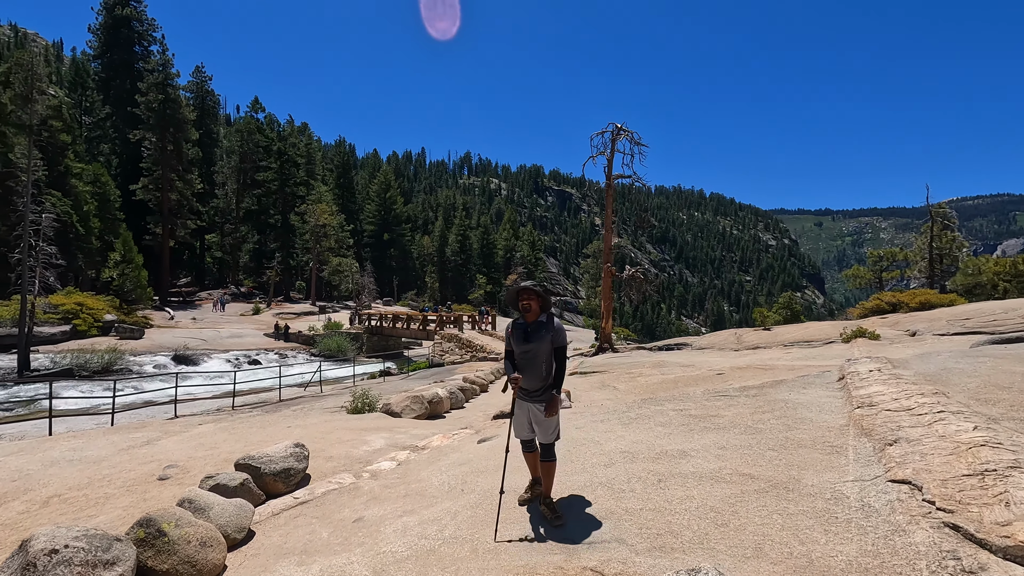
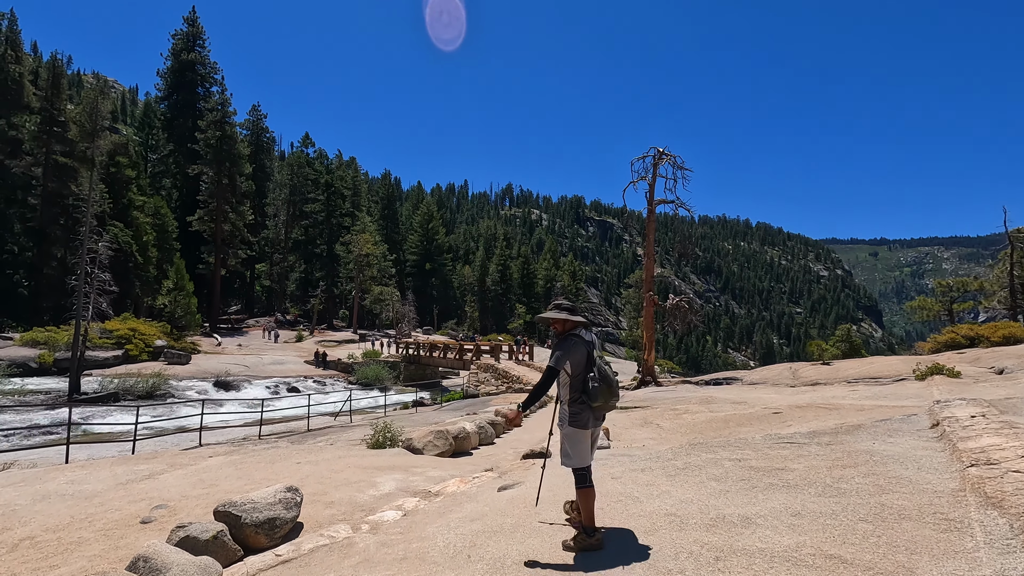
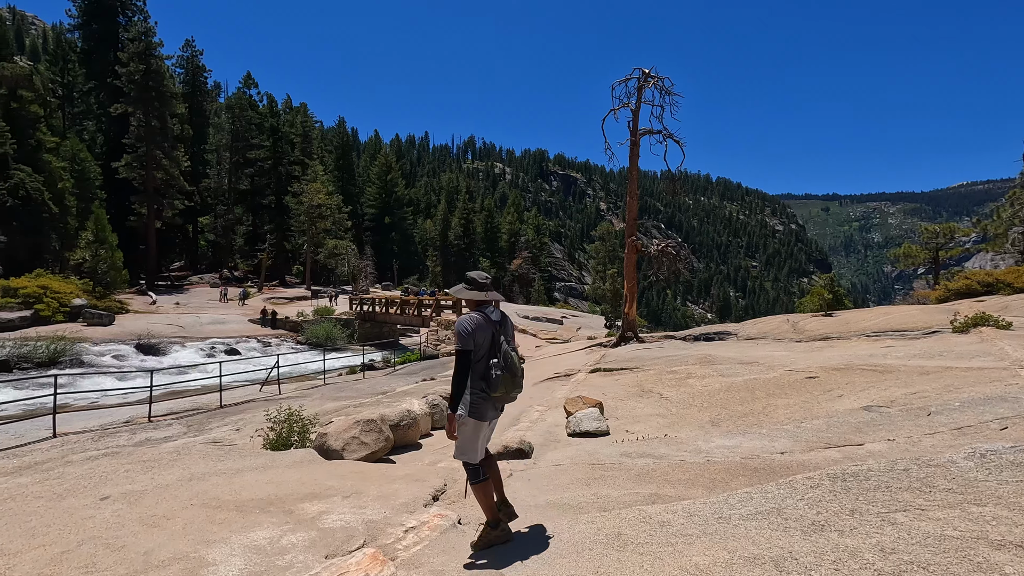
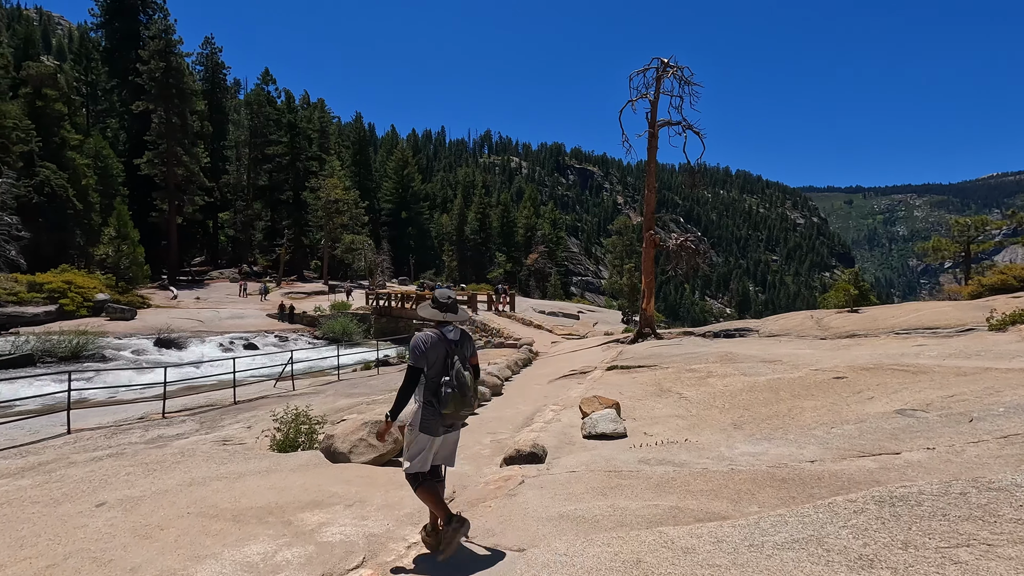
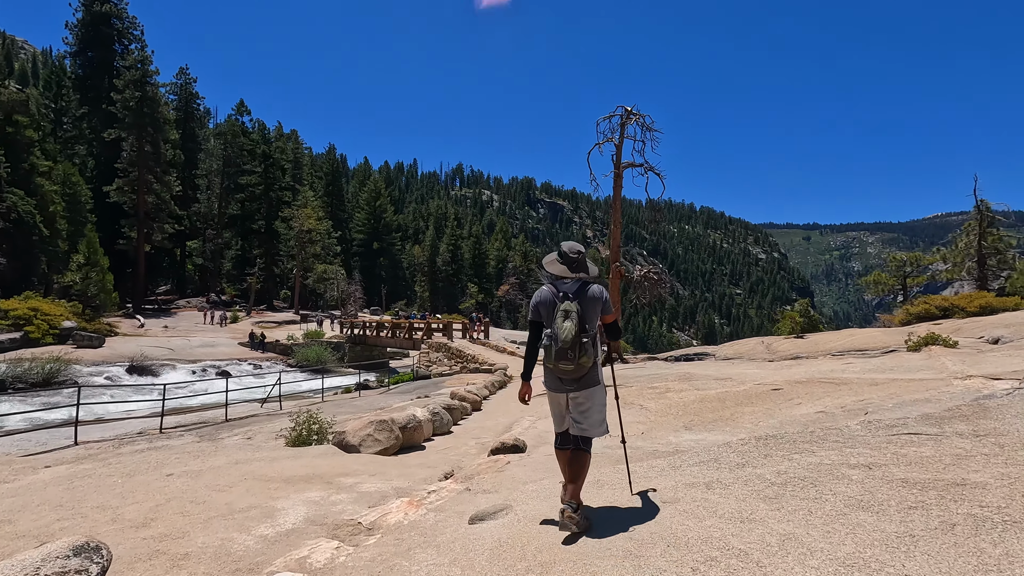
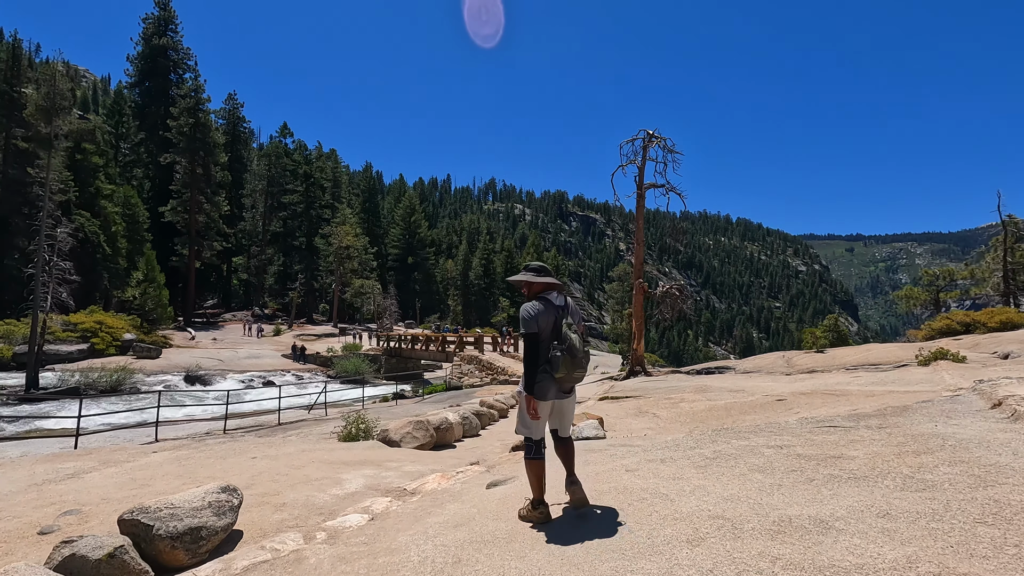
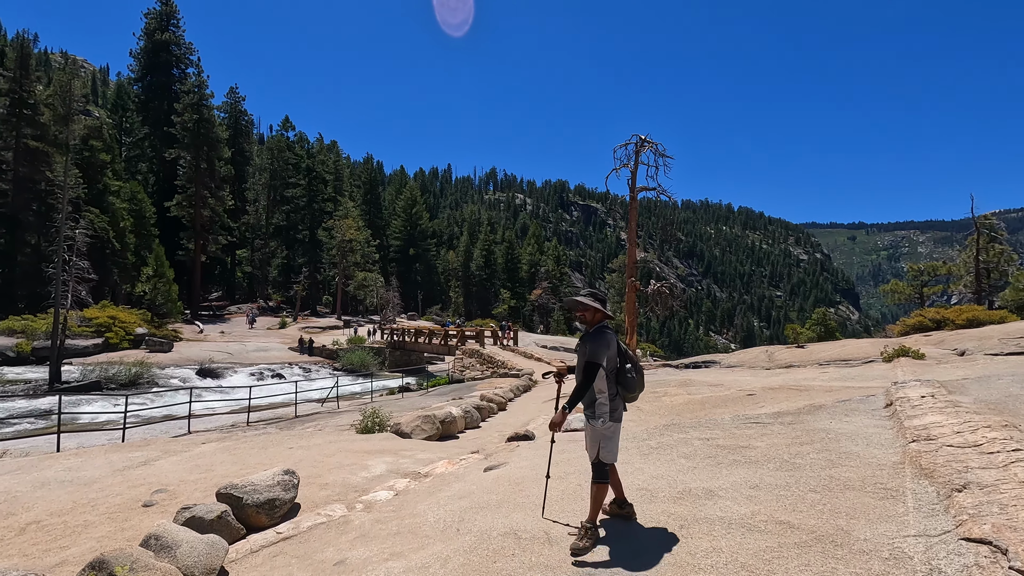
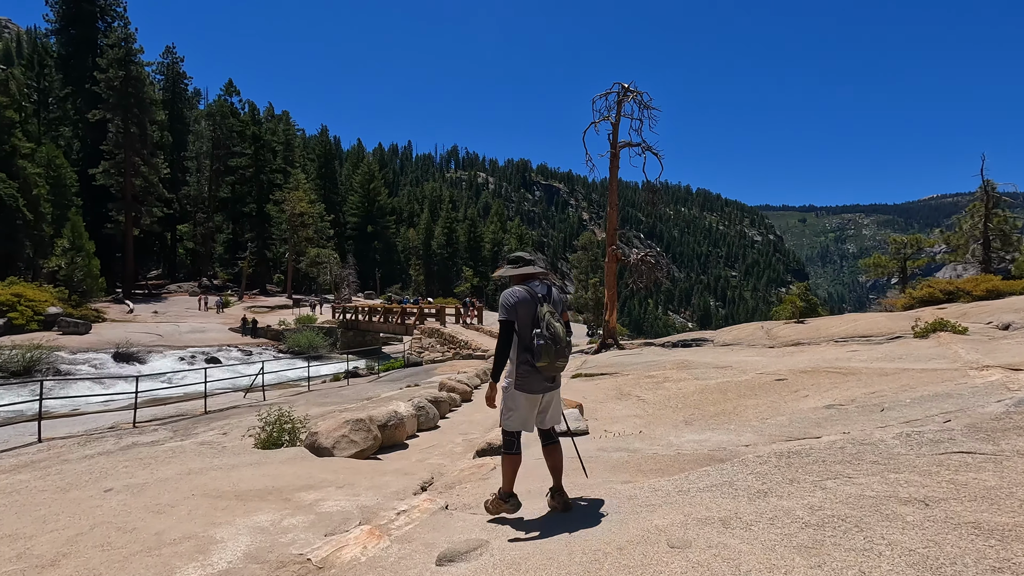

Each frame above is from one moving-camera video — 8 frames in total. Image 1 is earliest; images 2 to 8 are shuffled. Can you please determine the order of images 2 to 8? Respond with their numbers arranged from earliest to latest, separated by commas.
7, 2, 6, 5, 8, 3, 4
